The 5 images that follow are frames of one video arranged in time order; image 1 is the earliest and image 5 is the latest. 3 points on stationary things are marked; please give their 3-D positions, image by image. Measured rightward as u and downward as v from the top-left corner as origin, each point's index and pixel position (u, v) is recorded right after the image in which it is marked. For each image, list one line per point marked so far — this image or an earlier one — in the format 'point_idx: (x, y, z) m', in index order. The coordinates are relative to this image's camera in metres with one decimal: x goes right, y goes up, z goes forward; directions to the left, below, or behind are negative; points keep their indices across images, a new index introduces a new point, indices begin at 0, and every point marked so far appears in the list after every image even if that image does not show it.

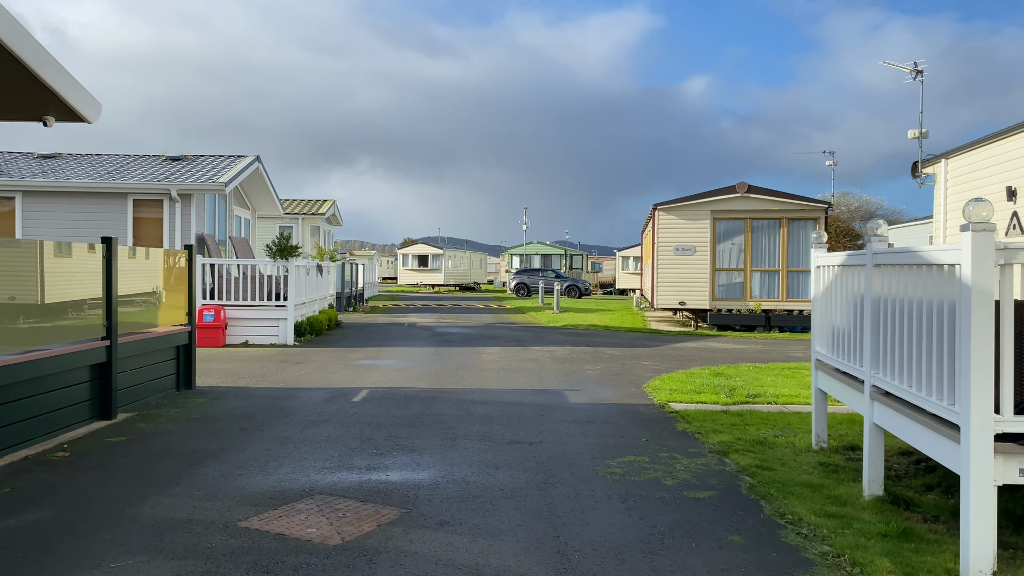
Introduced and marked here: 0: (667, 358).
0: (+2.2, -1.0, +11.0) m
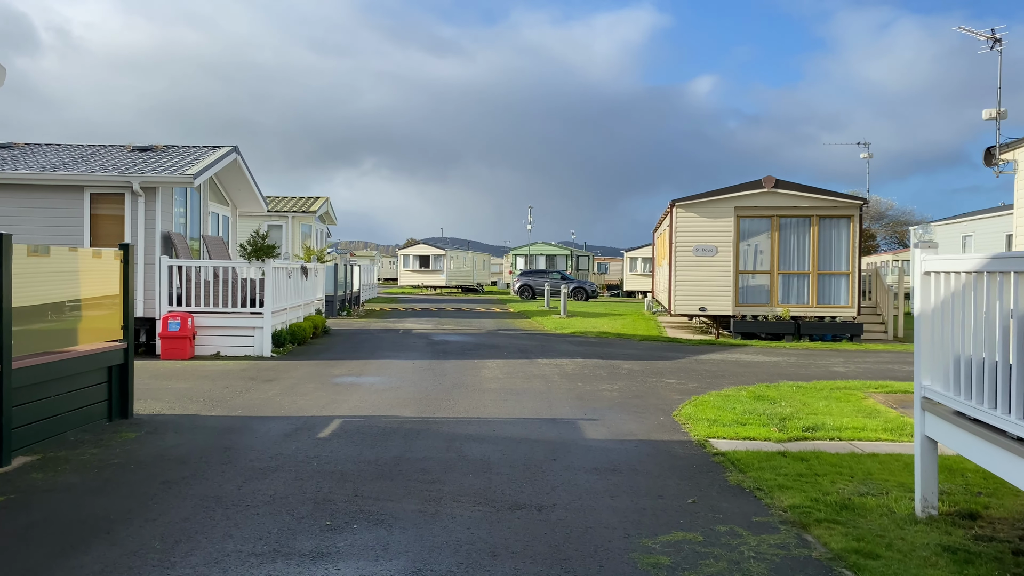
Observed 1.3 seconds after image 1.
0: (+2.3, -1.1, +9.6) m
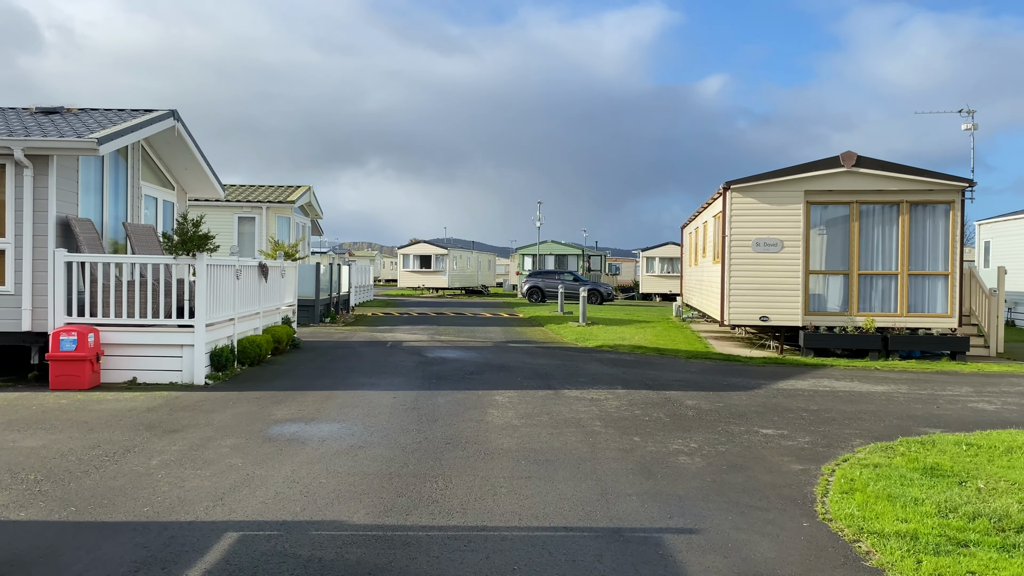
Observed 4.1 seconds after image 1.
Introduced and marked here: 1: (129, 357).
0: (+2.4, -1.1, +6.7) m
1: (-4.1, -0.7, +8.3) m
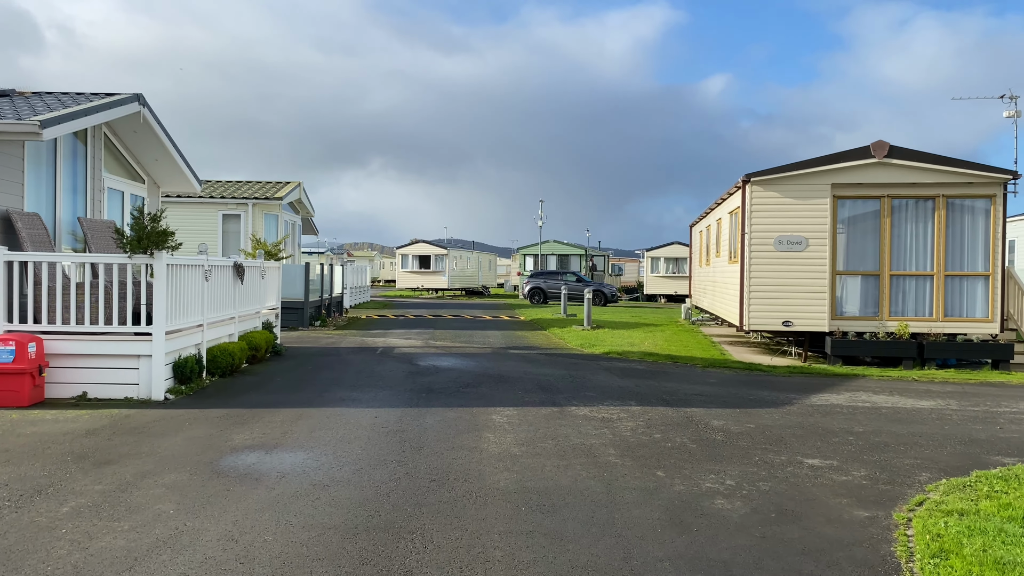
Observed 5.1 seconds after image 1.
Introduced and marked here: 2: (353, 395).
0: (+2.4, -1.2, +5.7) m
1: (-4.1, -0.8, +7.3) m
2: (-1.6, -1.1, +7.7) m
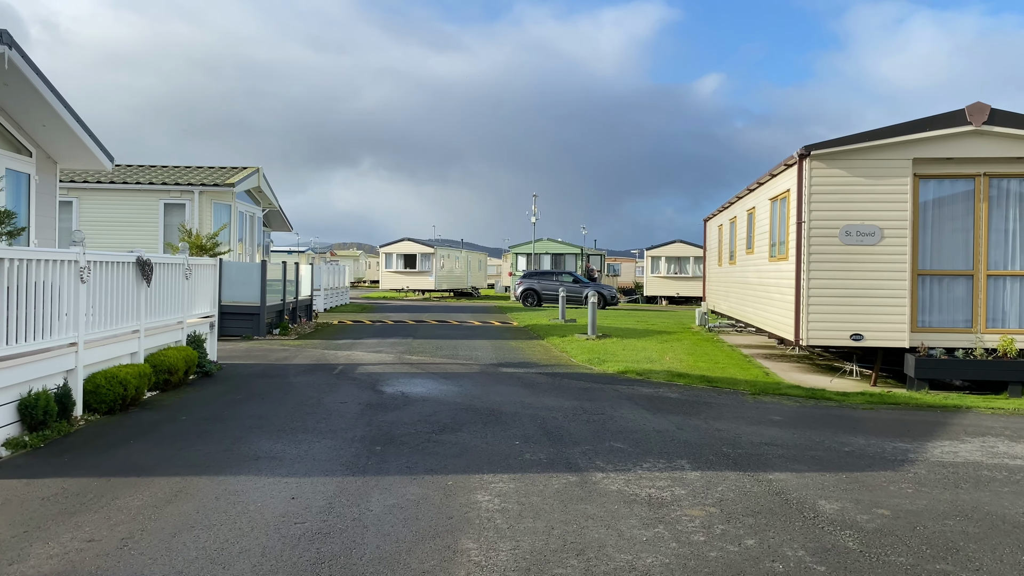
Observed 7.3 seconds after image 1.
0: (+2.4, -1.2, +3.4) m
1: (-4.1, -0.8, +4.9) m
2: (-1.6, -1.1, +5.3) m
